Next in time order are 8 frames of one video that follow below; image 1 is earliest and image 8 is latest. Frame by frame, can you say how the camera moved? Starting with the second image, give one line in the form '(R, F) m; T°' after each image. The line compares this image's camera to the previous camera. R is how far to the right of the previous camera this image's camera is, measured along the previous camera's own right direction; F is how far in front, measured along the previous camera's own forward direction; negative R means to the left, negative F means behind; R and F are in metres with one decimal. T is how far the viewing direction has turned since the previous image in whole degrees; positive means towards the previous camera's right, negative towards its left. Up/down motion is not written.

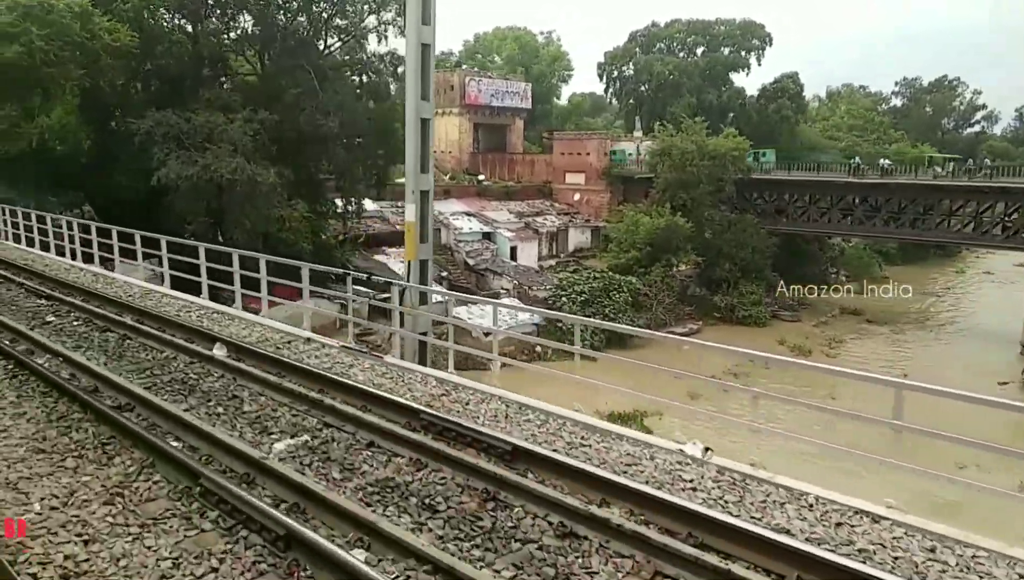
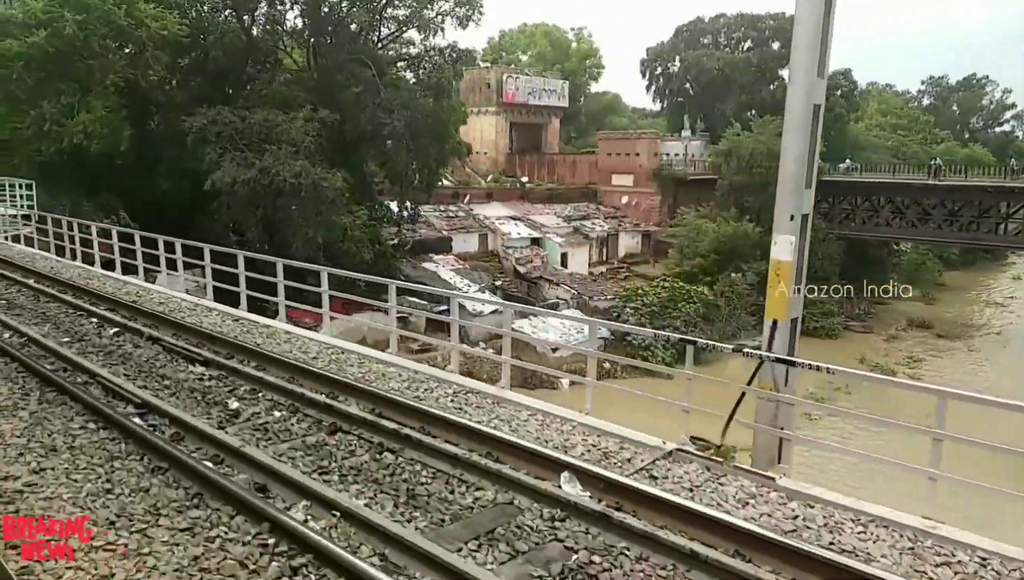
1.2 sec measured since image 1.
(-3.0, +2.8) m; 0°
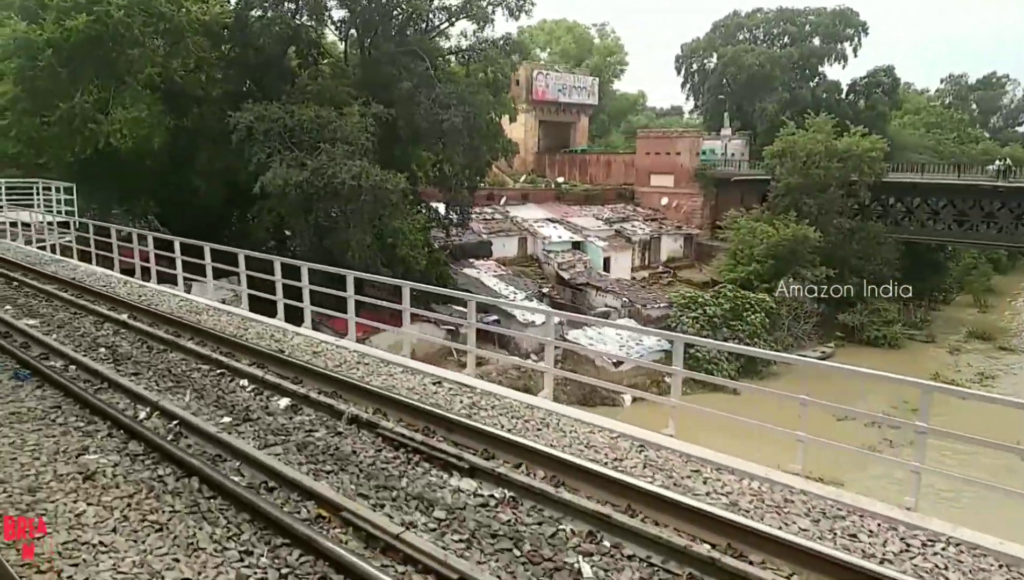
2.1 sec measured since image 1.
(-2.4, +2.2) m; 0°
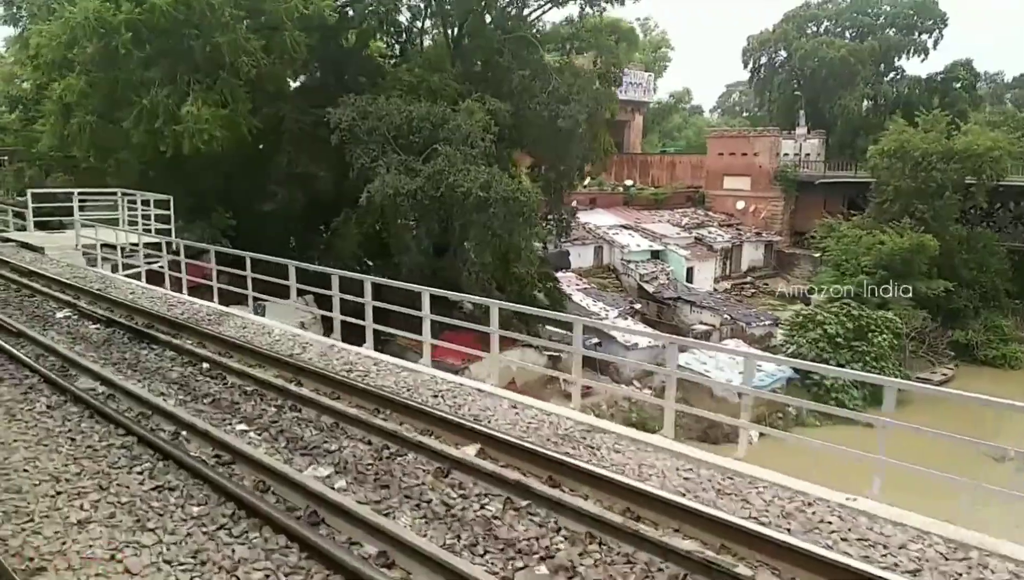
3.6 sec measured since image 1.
(-3.9, +3.6) m; 0°
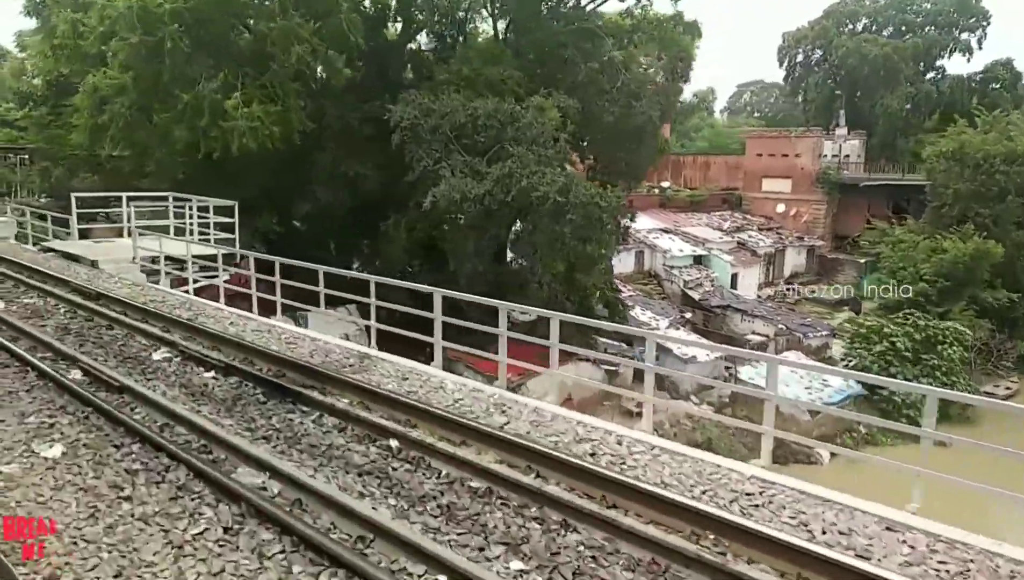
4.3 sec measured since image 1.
(-1.8, +1.7) m; 0°
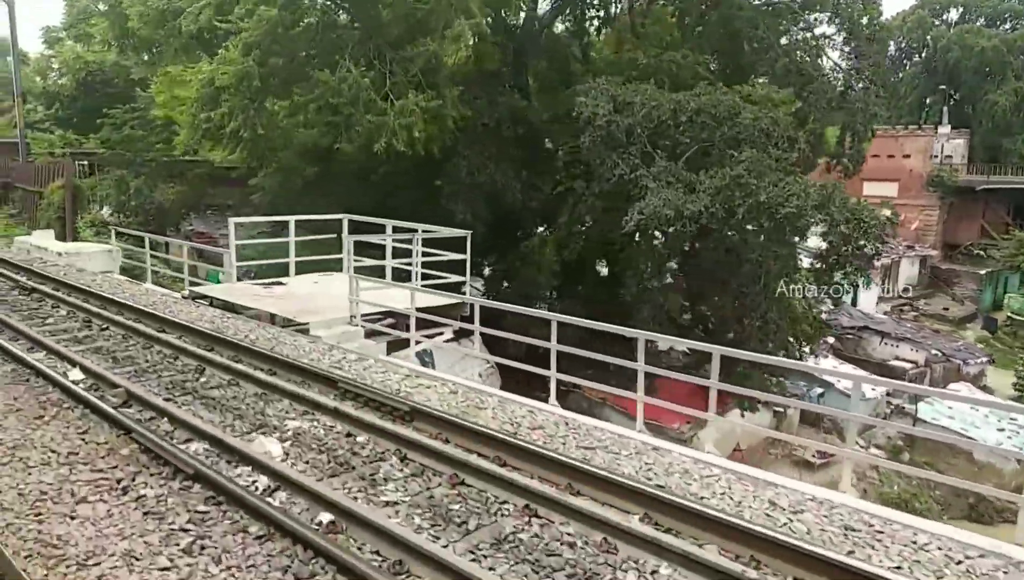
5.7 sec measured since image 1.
(-4.1, +3.8) m; 0°
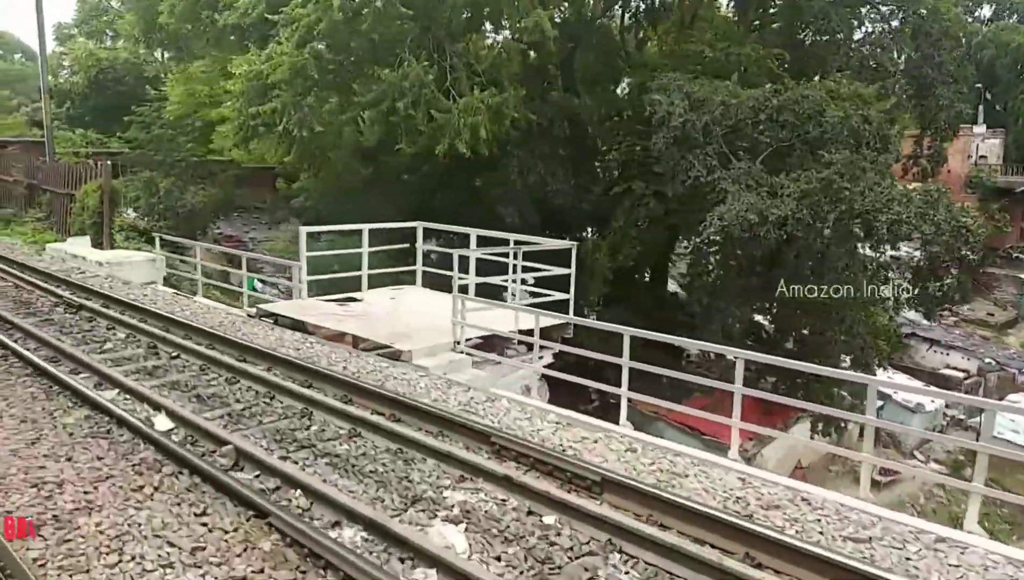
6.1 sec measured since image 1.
(-1.1, +1.1) m; 0°
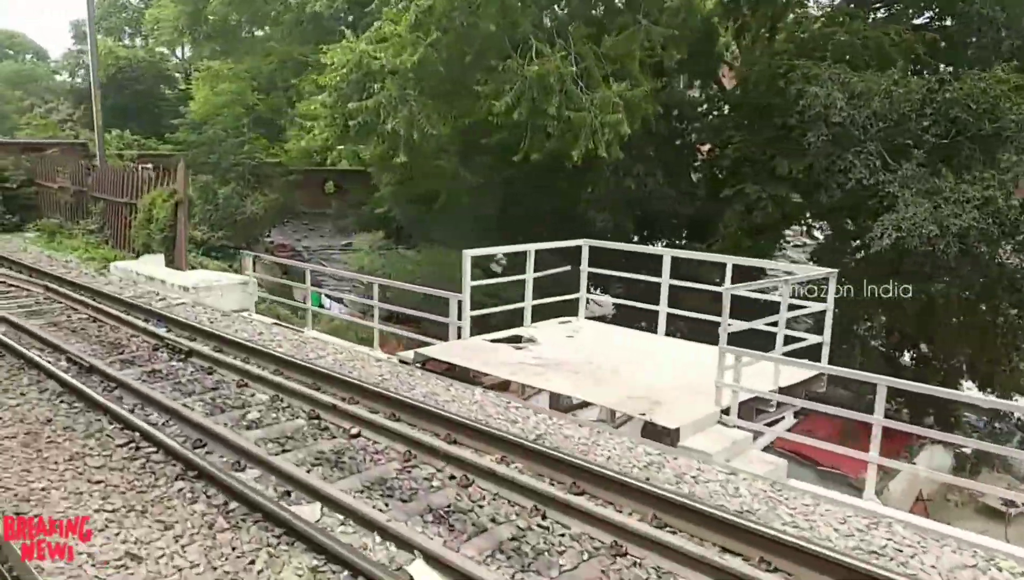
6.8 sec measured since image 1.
(-1.9, +1.8) m; 0°
